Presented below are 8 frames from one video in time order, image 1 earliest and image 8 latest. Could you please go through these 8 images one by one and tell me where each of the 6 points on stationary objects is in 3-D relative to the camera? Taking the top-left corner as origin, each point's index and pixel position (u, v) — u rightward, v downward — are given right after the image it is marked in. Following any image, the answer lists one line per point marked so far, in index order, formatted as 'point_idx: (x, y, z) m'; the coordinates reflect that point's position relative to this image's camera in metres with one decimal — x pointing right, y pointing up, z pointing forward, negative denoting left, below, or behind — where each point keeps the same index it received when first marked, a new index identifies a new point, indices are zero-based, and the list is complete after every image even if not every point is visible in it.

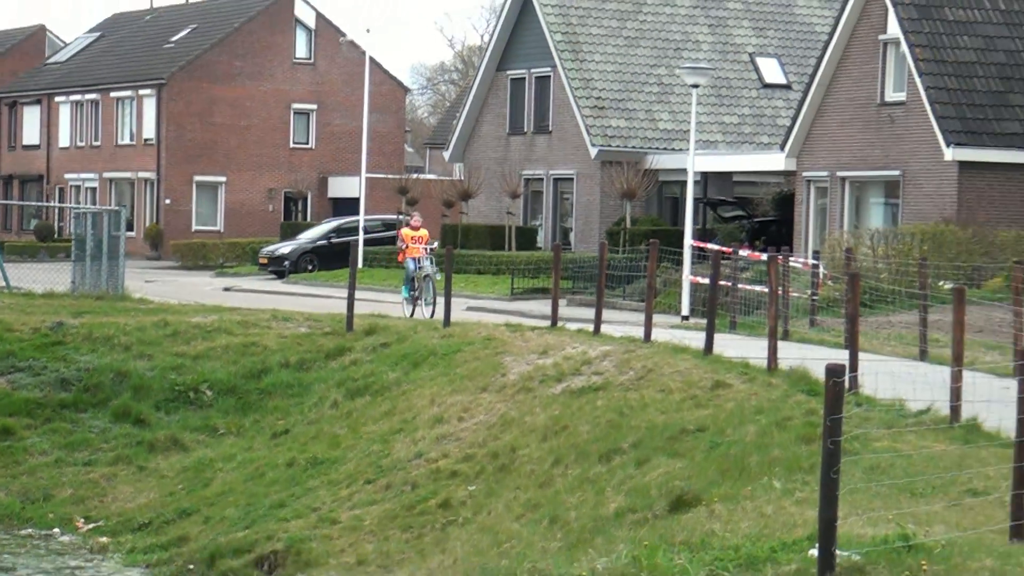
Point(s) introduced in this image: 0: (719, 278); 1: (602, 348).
0: (+2.2, +0.1, +13.1) m
1: (+0.9, -0.7, +14.3) m
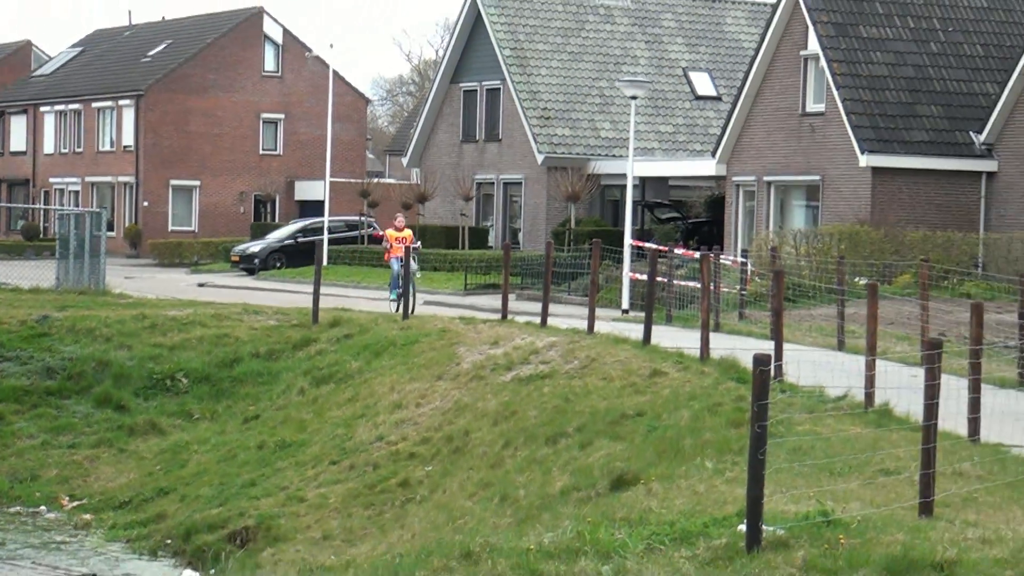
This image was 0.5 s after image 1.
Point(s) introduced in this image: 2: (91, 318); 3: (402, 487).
0: (+1.6, +0.1, +14.2) m
1: (+0.4, -0.6, +15.4) m
2: (-6.1, -0.4, +18.5) m
3: (-1.1, -2.1, +13.1) m
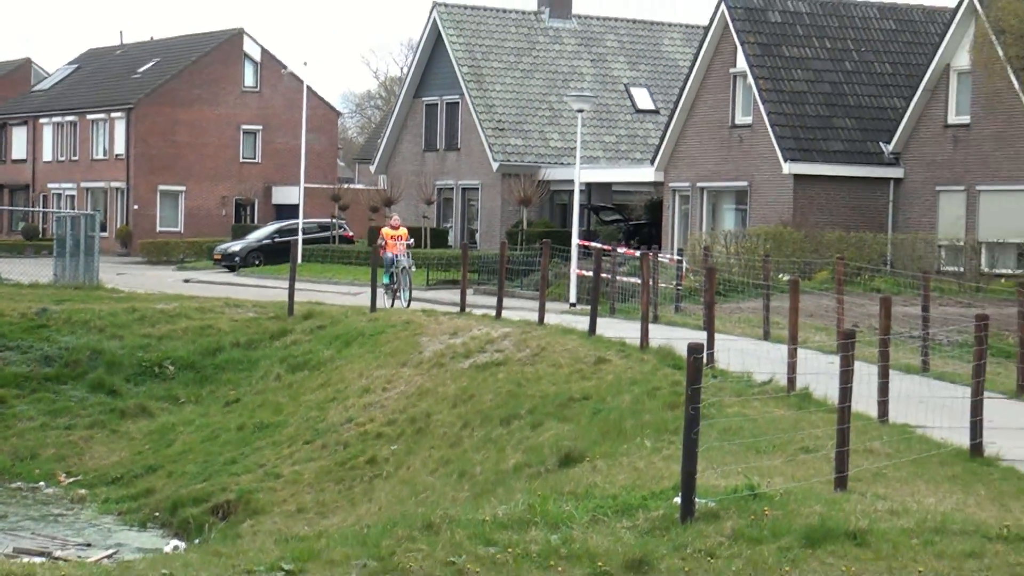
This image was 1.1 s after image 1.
0: (+1.1, +0.2, +15.7) m
1: (-0.2, -0.6, +16.8) m
2: (-6.7, -0.3, +19.9) m
3: (-1.6, -2.1, +14.6) m
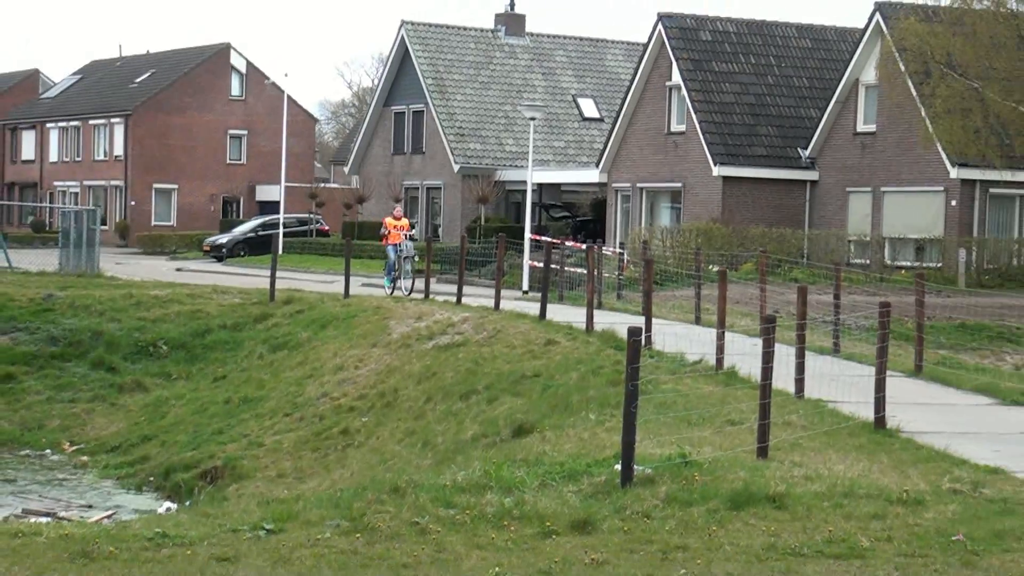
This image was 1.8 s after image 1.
0: (+0.5, +0.3, +17.5) m
1: (-0.8, -0.4, +18.6) m
2: (-7.3, -0.1, +21.6) m
3: (-2.2, -1.9, +16.4) m
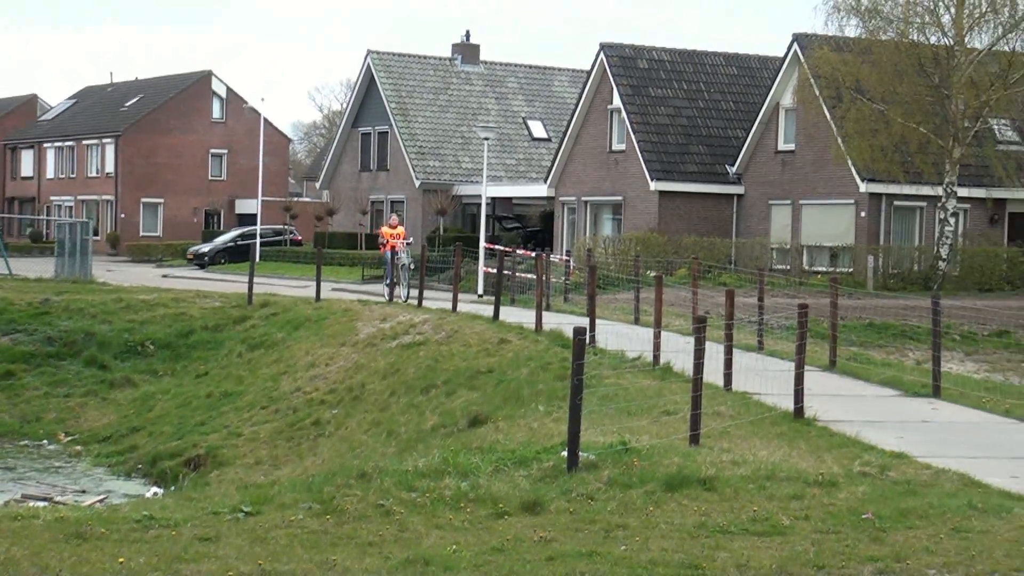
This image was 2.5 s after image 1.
0: (-0.1, +0.3, +19.3) m
1: (-1.4, -0.5, +20.4) m
2: (-8.1, -0.2, +23.2) m
3: (-2.9, -2.0, +18.1) m
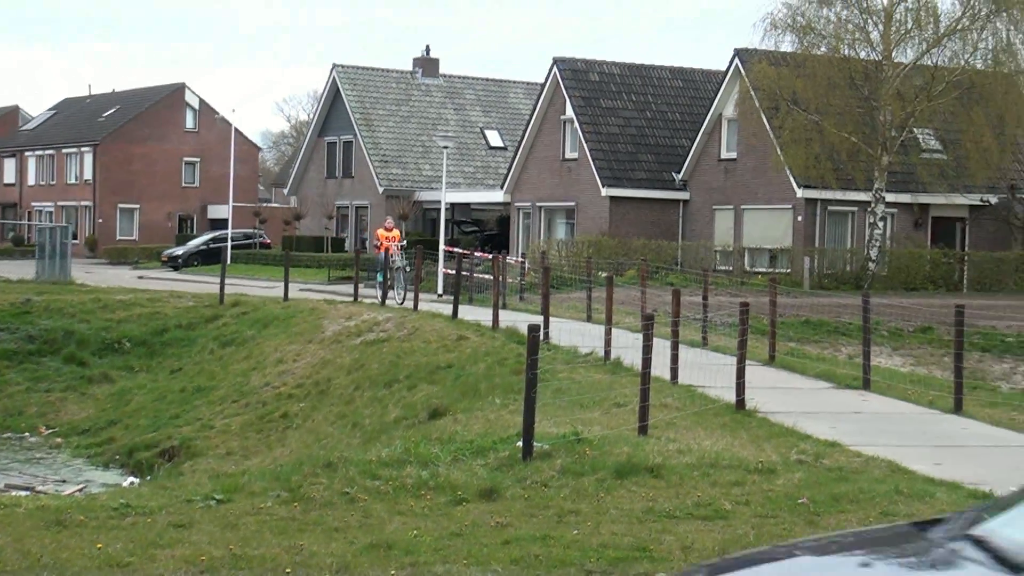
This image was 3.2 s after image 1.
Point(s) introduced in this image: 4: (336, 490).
0: (-0.8, +0.3, +20.4) m
1: (-2.2, -0.5, +21.5) m
2: (-8.8, -0.3, +24.2) m
3: (-3.5, -2.0, +19.2) m
4: (-1.9, -2.1, +13.4) m
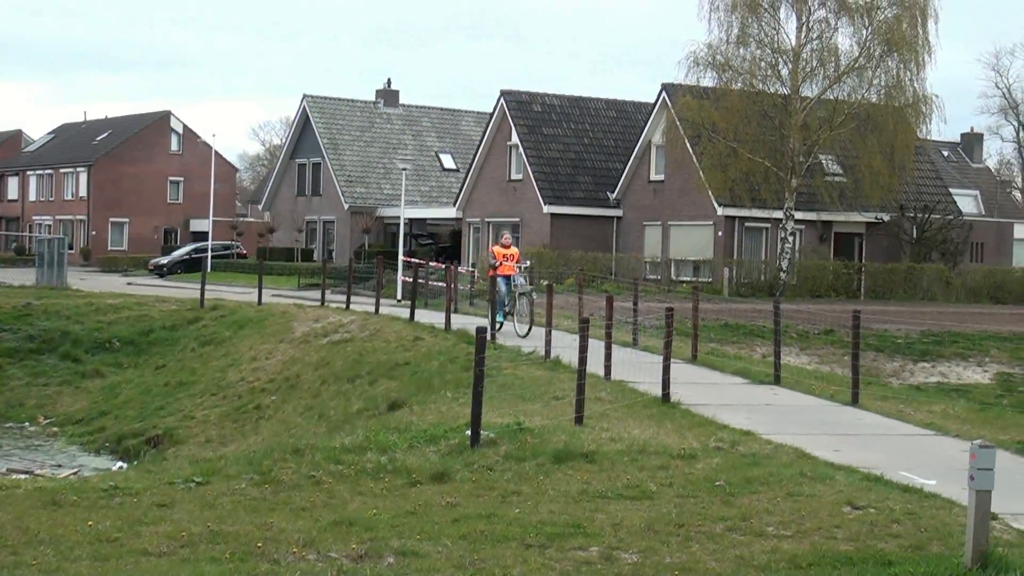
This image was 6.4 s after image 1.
0: (-1.7, +0.2, +22.8) m
1: (-3.1, -0.6, +23.9) m
2: (-9.8, -0.5, +26.5) m
3: (-4.4, -2.1, +21.5) m
4: (-2.7, -2.1, +15.8) m
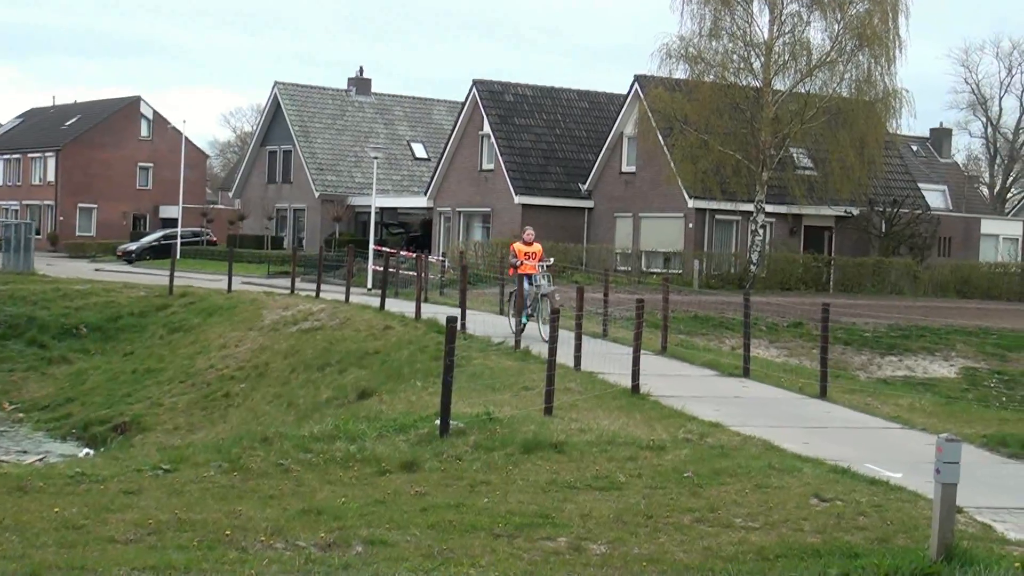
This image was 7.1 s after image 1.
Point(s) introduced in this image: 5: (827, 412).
0: (-2.3, +0.4, +22.8) m
1: (-3.6, -0.4, +23.8) m
2: (-10.4, -0.1, +26.2) m
3: (-4.9, -1.9, +21.4) m
4: (-3.1, -1.9, +15.7) m
5: (+3.9, -1.5, +15.4) m
